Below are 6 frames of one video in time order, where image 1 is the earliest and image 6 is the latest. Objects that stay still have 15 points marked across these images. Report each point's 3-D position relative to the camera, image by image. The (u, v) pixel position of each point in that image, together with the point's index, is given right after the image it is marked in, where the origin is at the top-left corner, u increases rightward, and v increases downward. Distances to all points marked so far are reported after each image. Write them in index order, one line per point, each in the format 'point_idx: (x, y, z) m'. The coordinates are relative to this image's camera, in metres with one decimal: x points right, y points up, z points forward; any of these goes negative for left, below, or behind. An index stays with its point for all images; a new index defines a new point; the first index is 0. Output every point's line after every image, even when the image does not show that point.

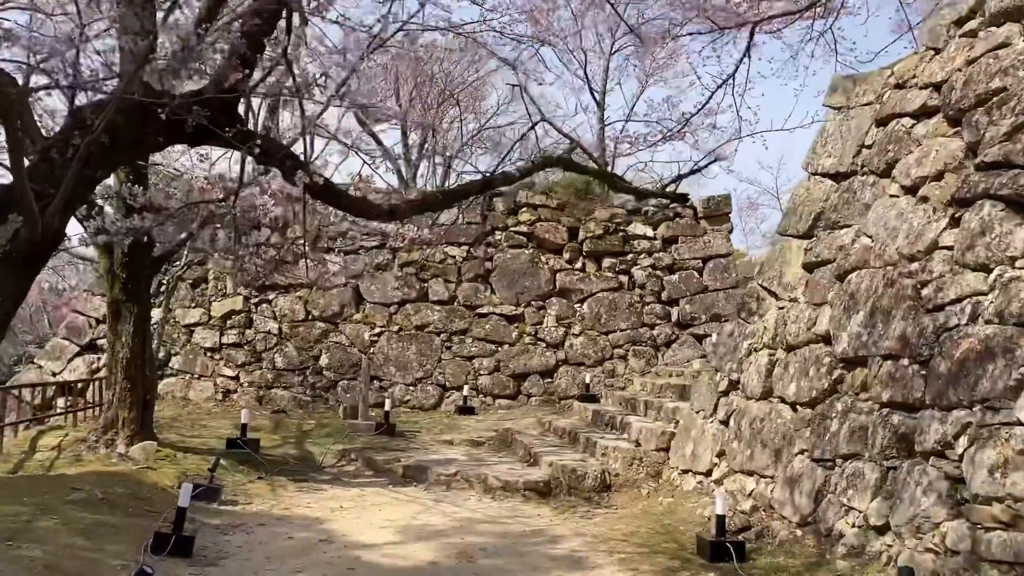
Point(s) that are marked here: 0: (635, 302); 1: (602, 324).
0: (+1.1, -0.1, +8.3) m
1: (+0.8, -0.3, +8.2) m
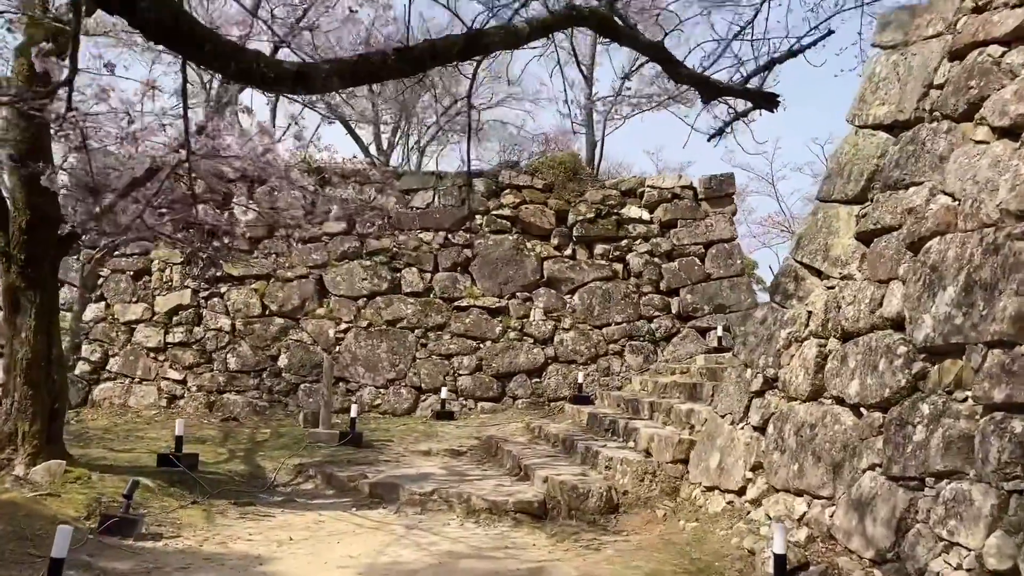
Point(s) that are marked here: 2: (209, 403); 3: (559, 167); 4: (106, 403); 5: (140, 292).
0: (+0.9, 0.0, +7.5) m
1: (+0.7, -0.2, +7.4) m
2: (-2.3, -0.9, +7.0) m
3: (+0.4, +1.0, +7.7) m
4: (-3.0, -0.9, +7.0) m
5: (-2.9, 0.0, +7.2) m
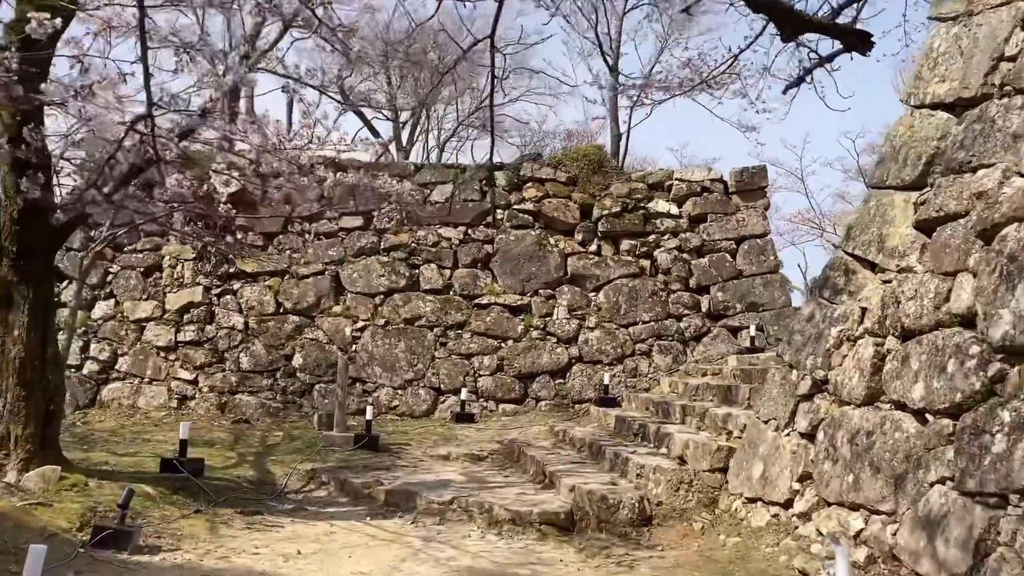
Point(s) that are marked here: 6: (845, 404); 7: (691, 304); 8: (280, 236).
0: (+1.1, 0.0, +7.1) m
1: (+0.8, -0.2, +7.1) m
2: (-2.1, -0.8, +6.7) m
3: (+0.6, +1.0, +7.4) m
4: (-2.9, -0.8, +6.7) m
5: (-2.7, 0.0, +6.9) m
6: (+1.2, -0.4, +3.2) m
7: (+1.4, -0.1, +7.1) m
8: (-1.8, +0.4, +7.2) m
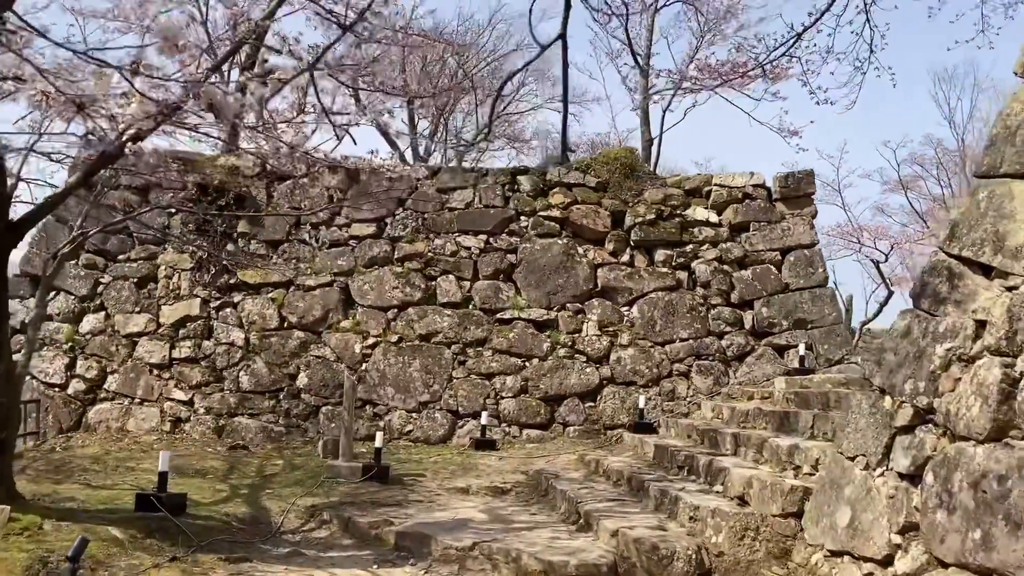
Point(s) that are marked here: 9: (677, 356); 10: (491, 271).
0: (+1.3, -0.1, +6.5) m
1: (+1.0, -0.3, +6.5) m
2: (-1.9, -0.9, +6.1) m
3: (+0.7, +0.9, +6.9) m
4: (-2.7, -0.9, +6.2) m
5: (-2.5, -0.1, +6.4) m
6: (+1.3, -0.4, +2.6) m
7: (+1.5, -0.2, +6.5) m
8: (-1.6, +0.3, +6.6) m
9: (+1.1, -0.5, +6.4) m
10: (-0.1, +0.1, +6.6) m
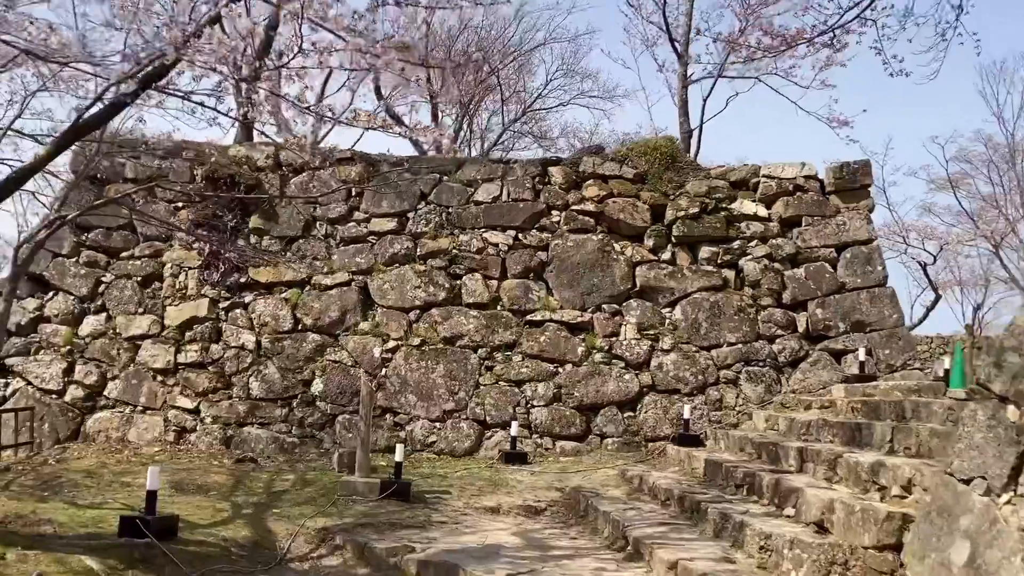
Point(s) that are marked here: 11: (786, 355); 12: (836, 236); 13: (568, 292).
0: (+1.5, -0.1, +6.0) m
1: (+1.2, -0.3, +5.9) m
2: (-1.7, -0.9, +5.7) m
3: (+1.0, +0.9, +6.4) m
4: (-2.5, -0.9, +5.7) m
5: (-2.3, -0.1, +6.0) m
6: (+1.4, -0.4, +2.1) m
7: (+1.7, -0.2, +6.0) m
8: (-1.4, +0.3, +6.2) m
9: (+1.3, -0.5, +5.9) m
10: (+0.1, +0.1, +6.1) m
11: (+1.7, -0.4, +5.9) m
12: (+2.1, +0.3, +6.1) m
13: (+0.4, 0.0, +6.0) m
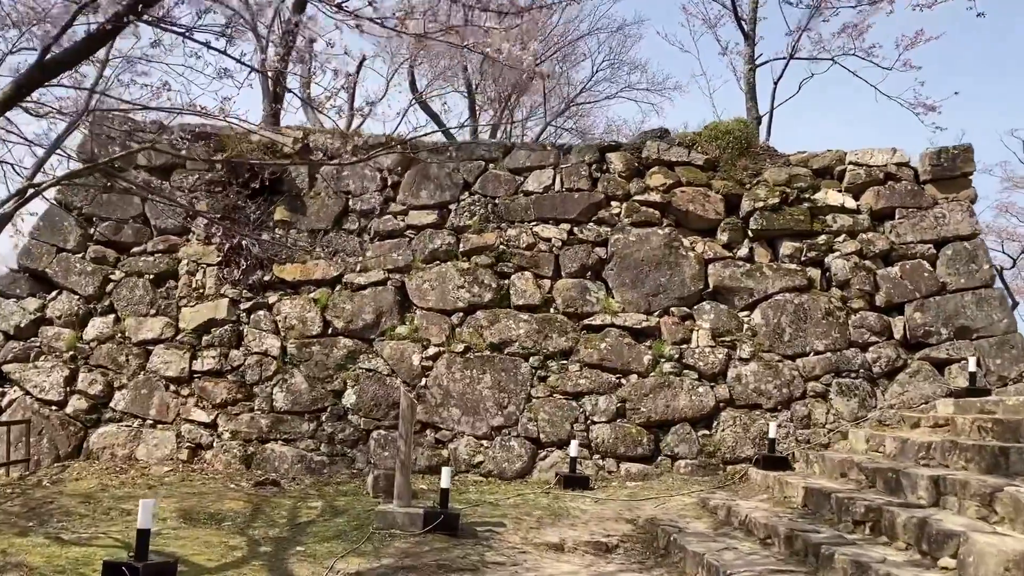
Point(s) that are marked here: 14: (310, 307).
0: (+1.8, -0.1, +5.3) m
1: (+1.5, -0.3, +5.2) m
2: (-1.4, -0.9, +5.0) m
3: (+1.3, +0.9, +5.6) m
4: (-2.2, -0.9, +5.1) m
5: (-2.0, -0.1, +5.3) m
6: (+1.6, -0.3, +1.3) m
7: (+2.1, -0.2, +5.2) m
8: (-1.1, +0.3, +5.5) m
9: (+1.6, -0.5, +5.2) m
10: (+0.4, +0.1, +5.4) m
11: (+2.0, -0.4, +5.2) m
12: (+2.4, +0.3, +5.4) m
13: (+0.7, 0.0, +5.3) m
14: (-1.1, -0.1, +5.3) m
